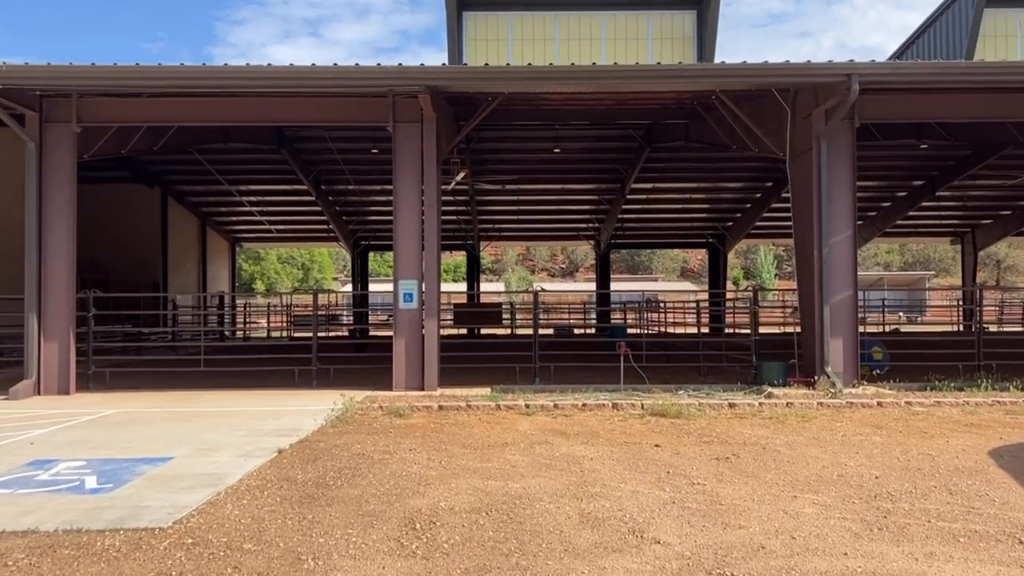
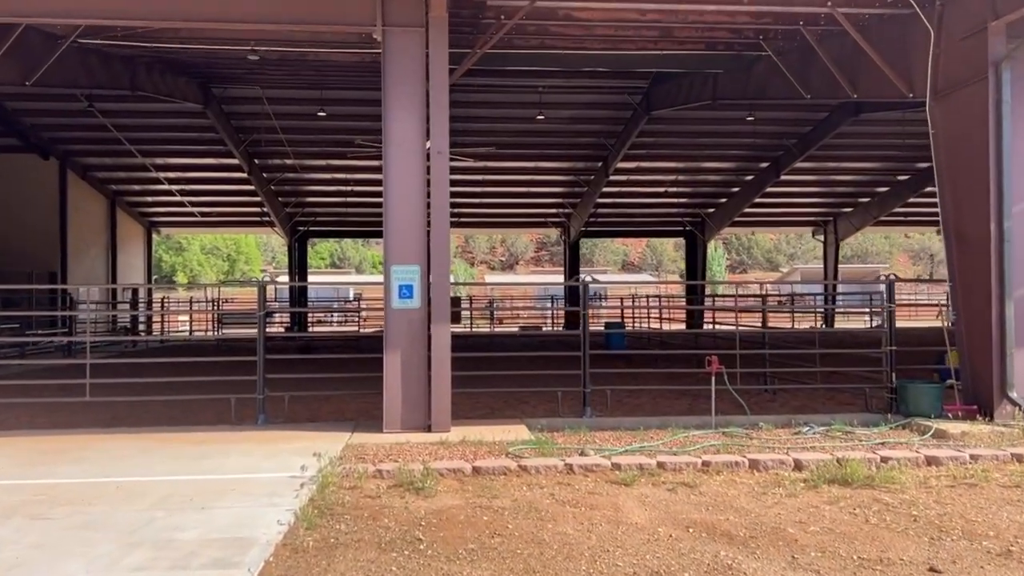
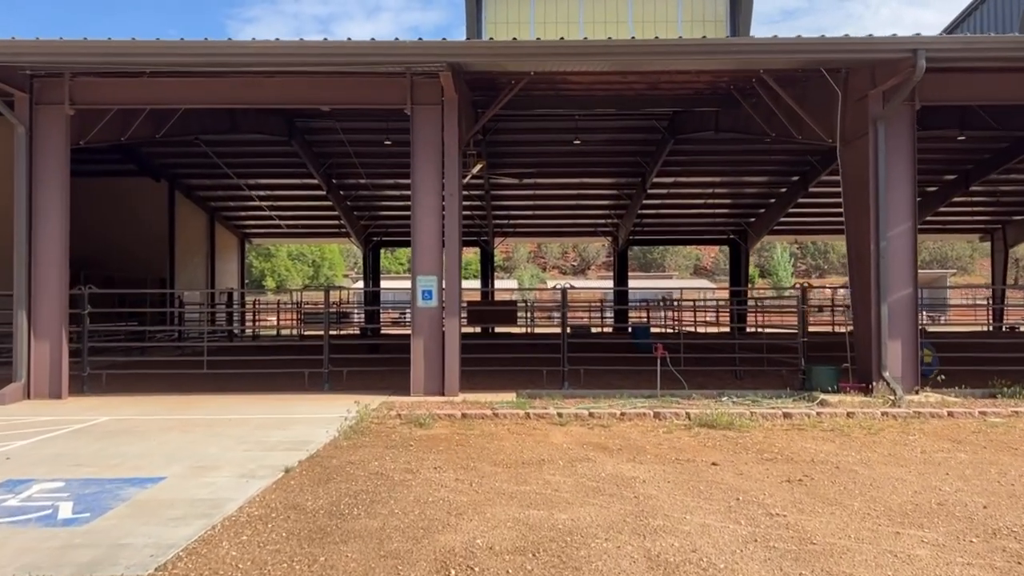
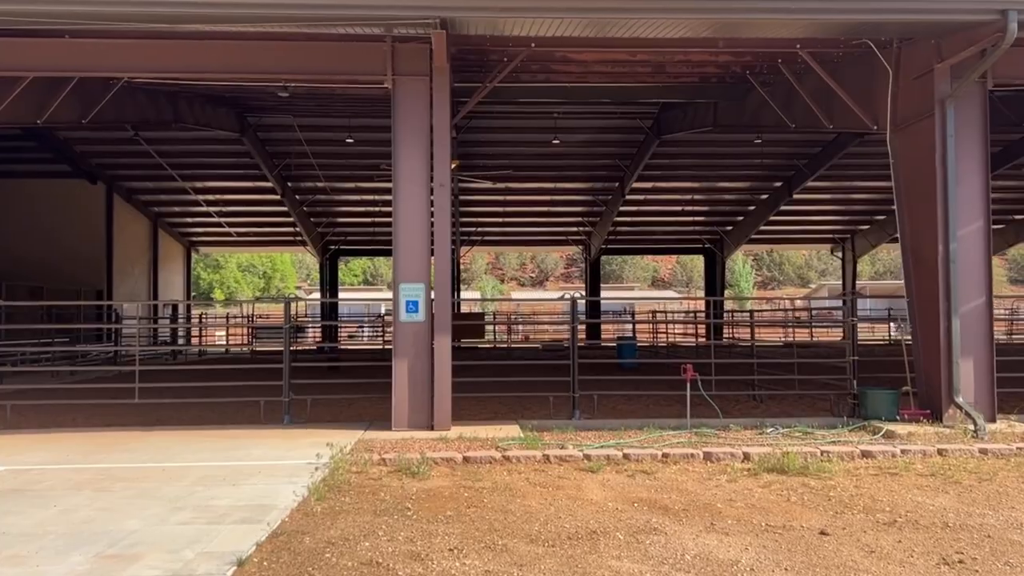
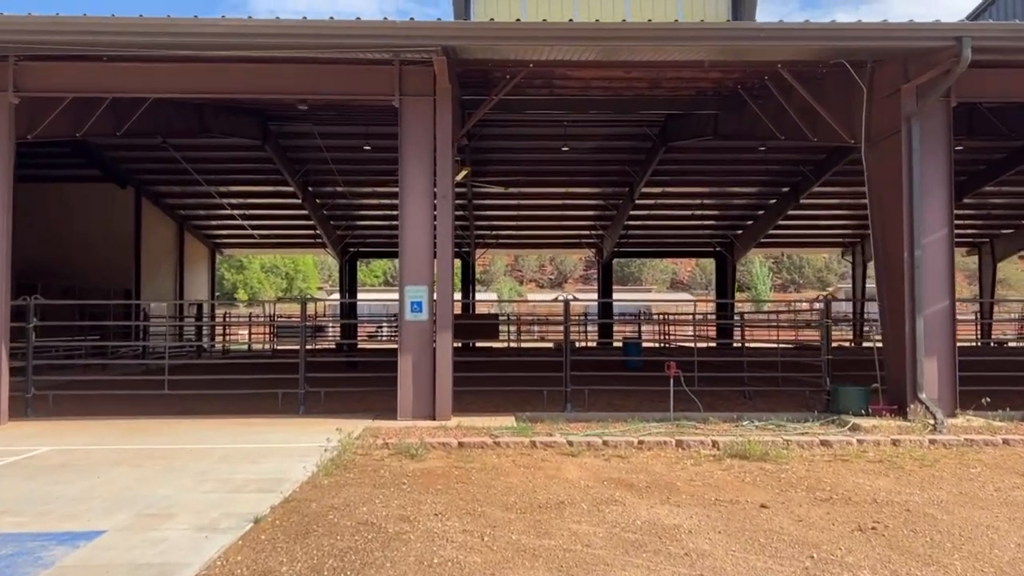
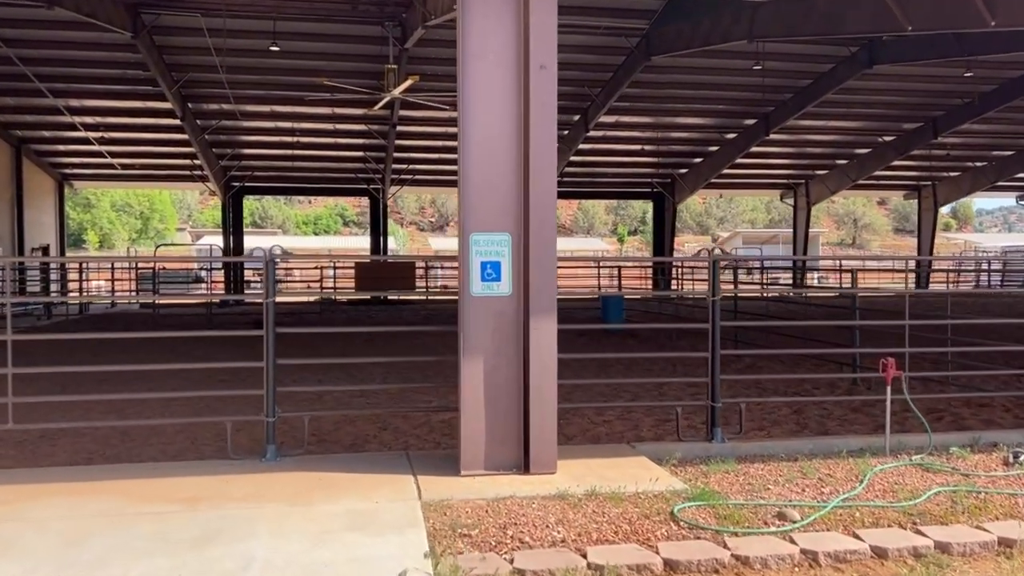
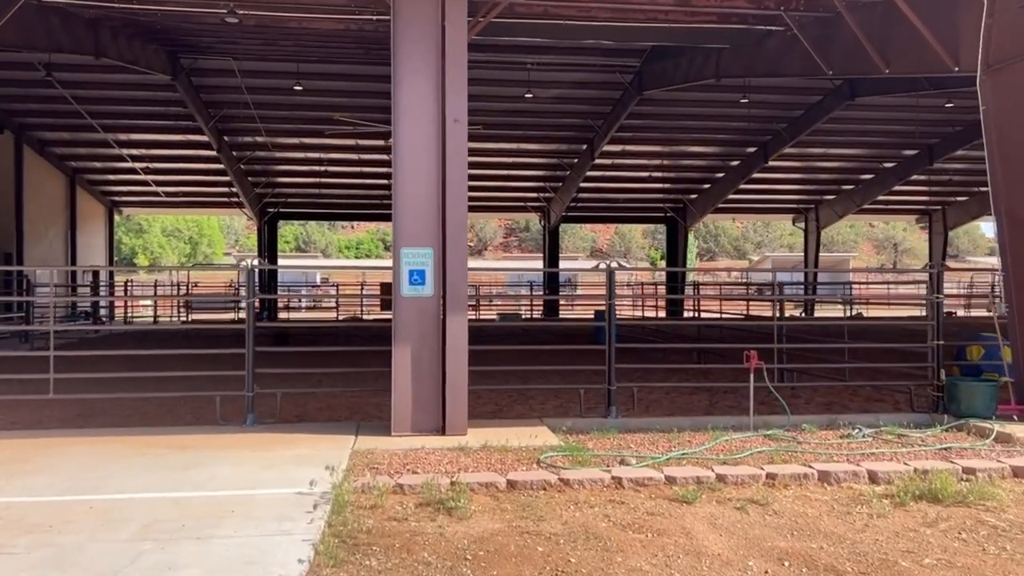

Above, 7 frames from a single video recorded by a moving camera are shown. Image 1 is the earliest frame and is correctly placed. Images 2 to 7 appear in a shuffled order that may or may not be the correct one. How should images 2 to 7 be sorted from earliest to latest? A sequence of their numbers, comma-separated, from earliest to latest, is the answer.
3, 5, 4, 2, 7, 6
